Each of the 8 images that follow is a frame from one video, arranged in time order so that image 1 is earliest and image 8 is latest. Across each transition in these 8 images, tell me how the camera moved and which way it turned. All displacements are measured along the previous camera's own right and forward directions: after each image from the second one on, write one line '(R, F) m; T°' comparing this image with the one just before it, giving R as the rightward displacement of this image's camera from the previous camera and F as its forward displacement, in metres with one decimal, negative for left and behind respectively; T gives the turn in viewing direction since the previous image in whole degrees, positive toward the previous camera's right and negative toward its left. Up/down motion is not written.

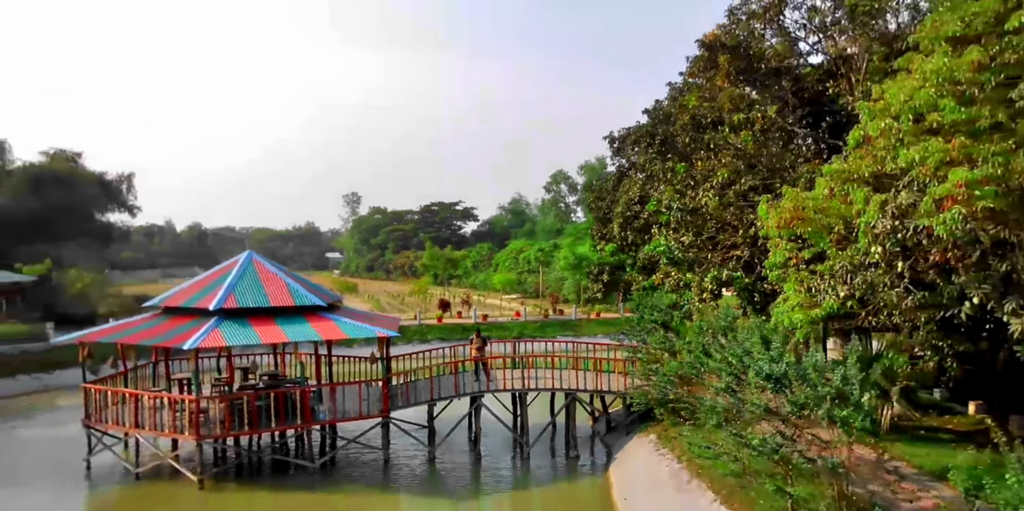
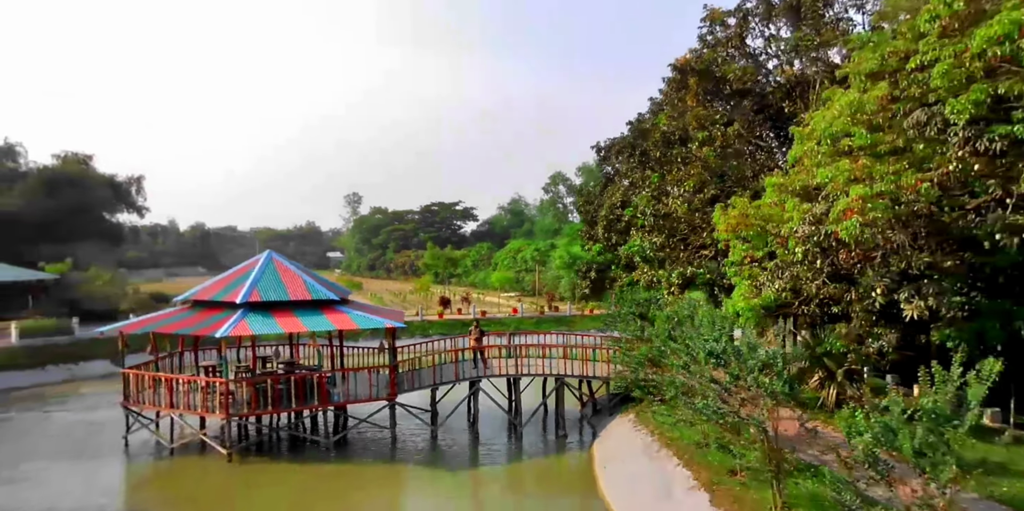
(+0.1, -1.9) m; 0°
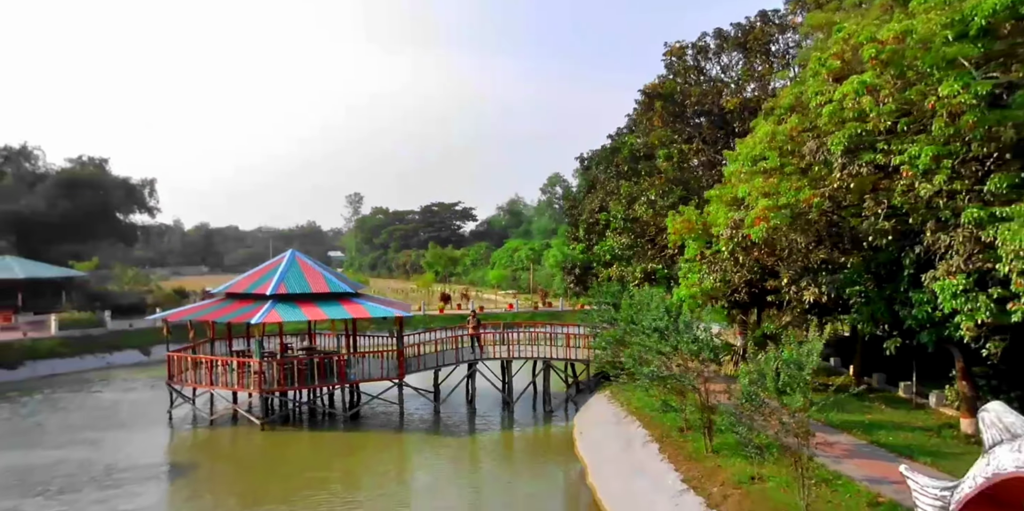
(+0.2, -2.8) m; 0°
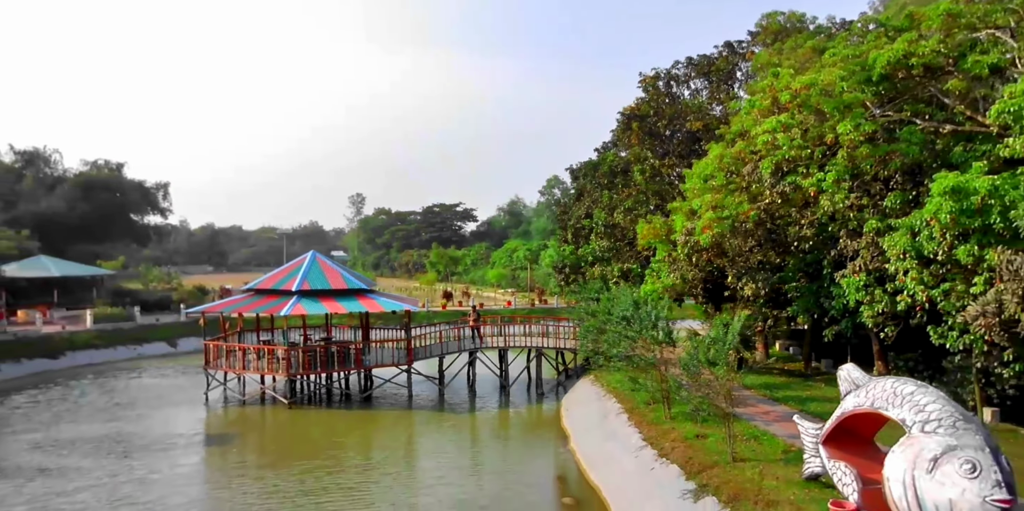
(+0.2, -2.8) m; 0°
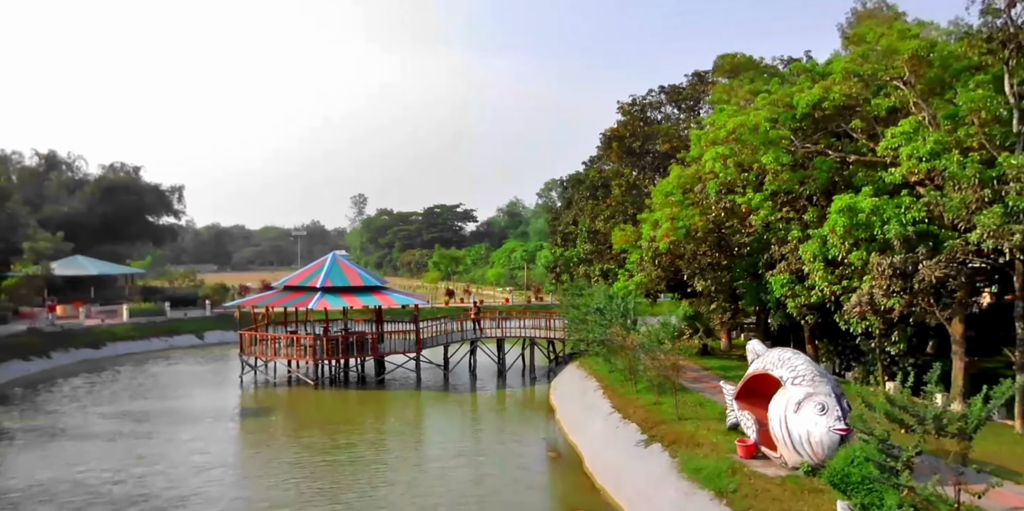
(+0.1, -3.5) m; 0°
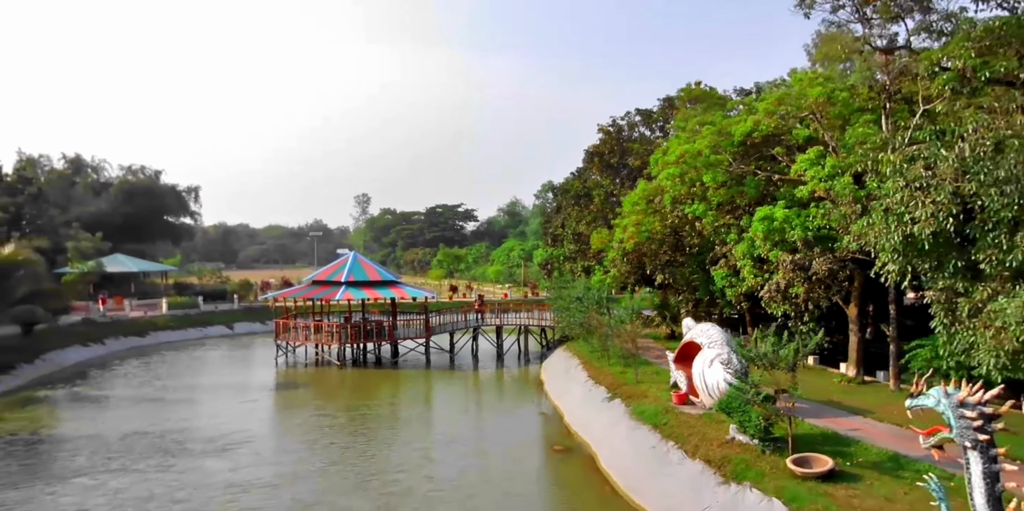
(+0.2, -4.5) m; 0°
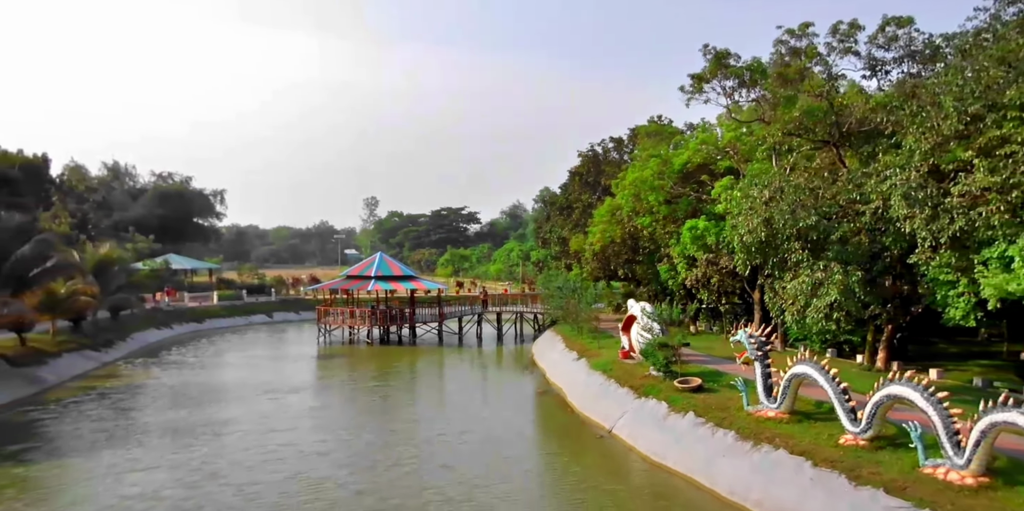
(+0.3, -7.3) m; 0°
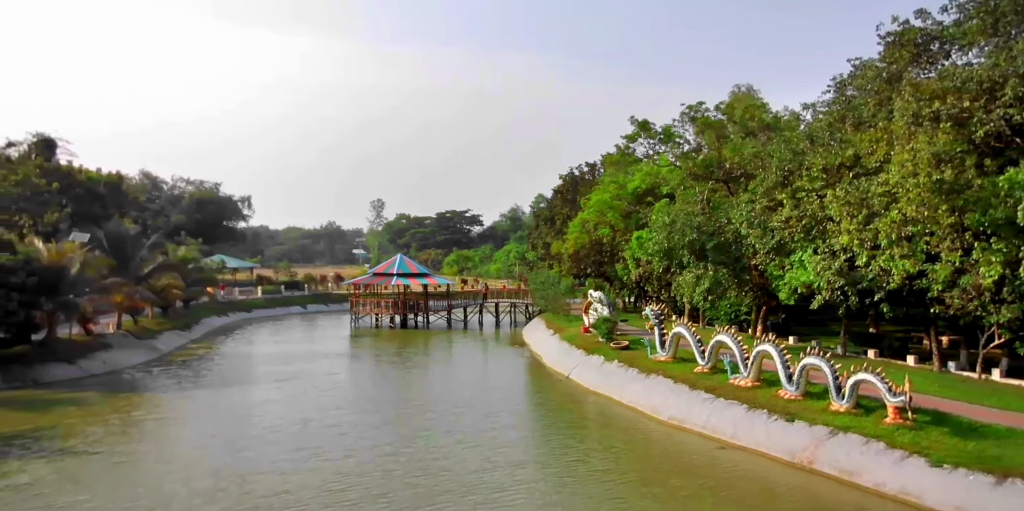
(+0.5, -9.3) m; 0°
